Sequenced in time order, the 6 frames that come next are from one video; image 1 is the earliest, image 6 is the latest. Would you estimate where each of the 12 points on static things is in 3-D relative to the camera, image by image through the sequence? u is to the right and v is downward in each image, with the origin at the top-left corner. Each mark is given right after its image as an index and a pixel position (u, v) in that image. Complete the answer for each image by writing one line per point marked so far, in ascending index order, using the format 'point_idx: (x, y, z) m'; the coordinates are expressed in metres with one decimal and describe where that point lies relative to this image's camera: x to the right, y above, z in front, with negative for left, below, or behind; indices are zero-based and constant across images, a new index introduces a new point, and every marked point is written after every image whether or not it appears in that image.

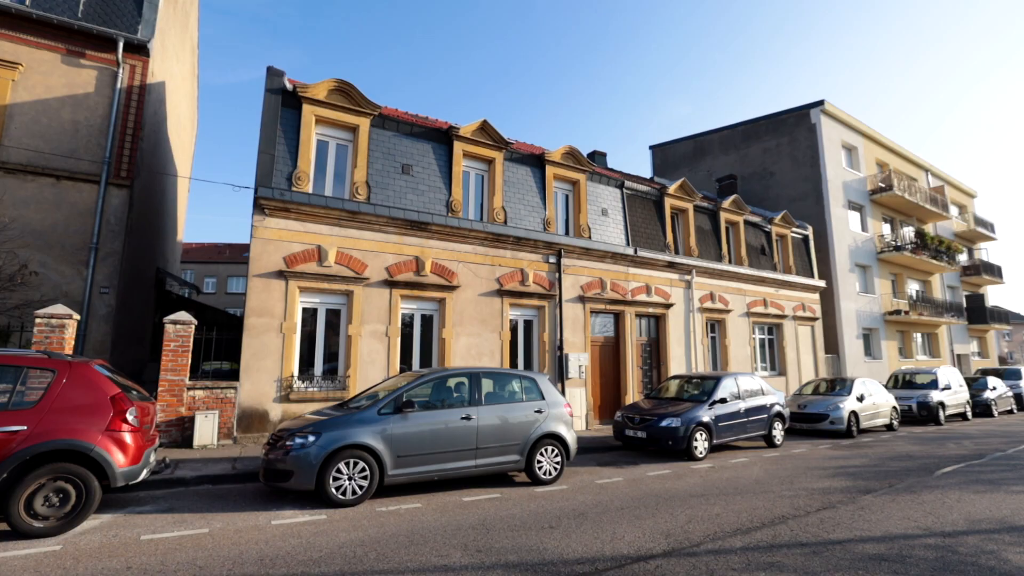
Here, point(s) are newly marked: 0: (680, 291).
0: (+5.7, -0.1, +15.5) m
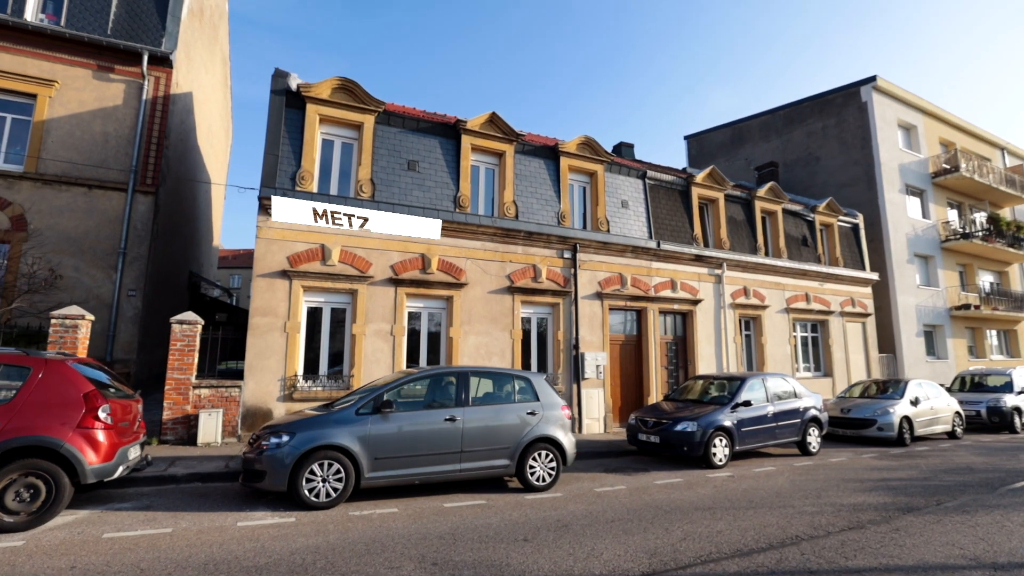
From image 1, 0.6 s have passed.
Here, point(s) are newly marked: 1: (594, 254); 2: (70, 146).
0: (+6.2, +0.1, +14.6) m
1: (+2.3, +0.9, +12.8) m
2: (-11.0, +3.5, +11.5) m
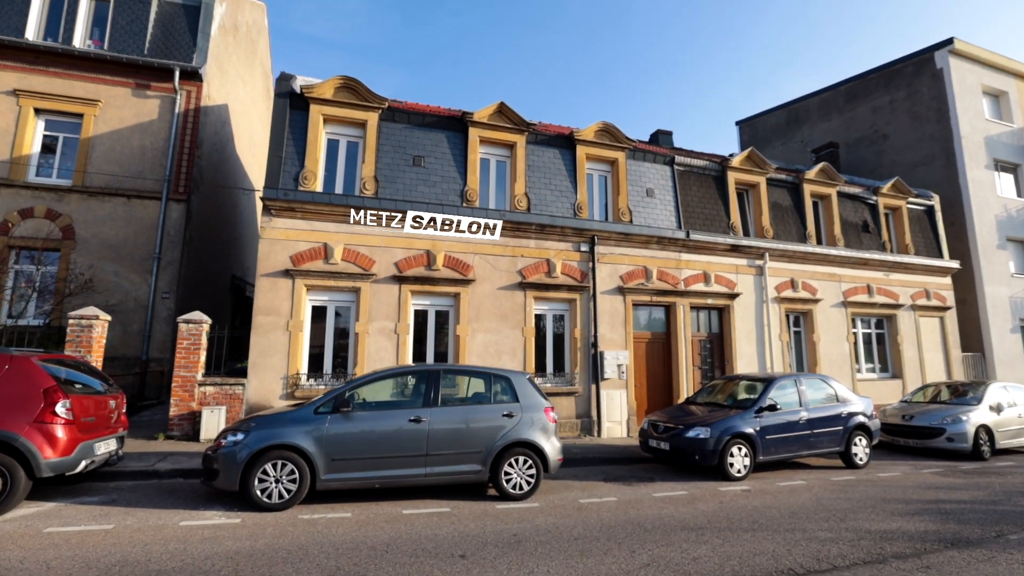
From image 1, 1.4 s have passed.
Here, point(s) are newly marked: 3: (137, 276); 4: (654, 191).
0: (+6.8, +0.3, +13.3) m
1: (+2.7, +1.1, +12.0) m
2: (-10.7, +3.4, +12.3) m
3: (-9.8, +0.3, +12.1) m
4: (+3.9, +2.7, +12.8) m
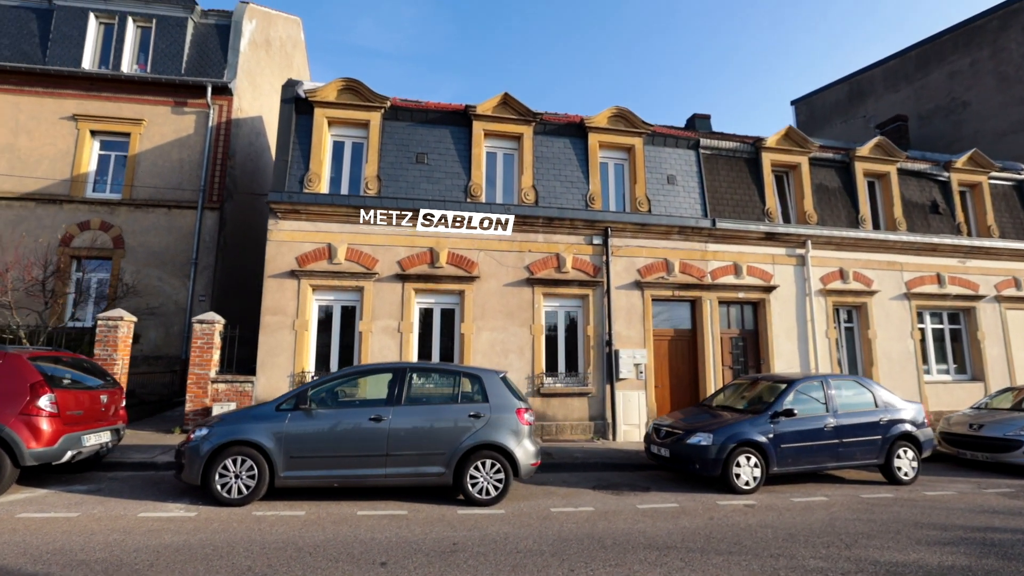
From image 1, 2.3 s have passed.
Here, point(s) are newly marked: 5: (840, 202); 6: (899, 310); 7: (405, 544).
0: (+7.2, +0.5, +12.0) m
1: (+2.9, +1.2, +11.3) m
2: (-10.4, +3.3, +13.4) m
3: (-9.4, +0.2, +13.0) m
4: (+4.2, +2.9, +12.0) m
5: (+9.1, +2.4, +12.9) m
6: (+10.5, -0.6, +12.5) m
7: (-1.0, -2.5, +4.5) m
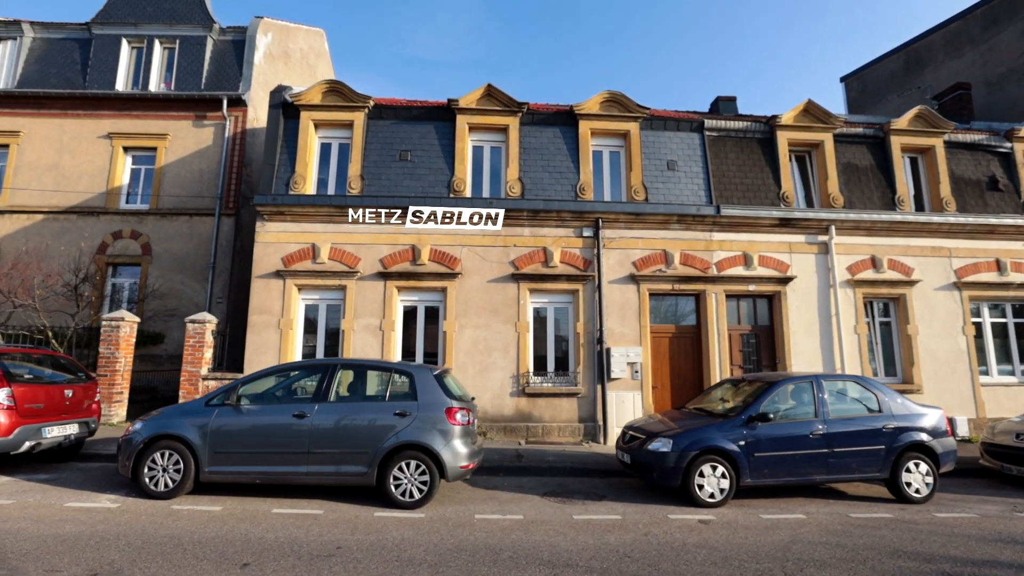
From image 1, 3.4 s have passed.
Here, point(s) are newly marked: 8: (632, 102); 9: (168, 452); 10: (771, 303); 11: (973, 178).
0: (+7.0, +0.7, +10.8) m
1: (+2.6, +1.3, +10.6) m
2: (-10.4, +3.2, +14.3) m
3: (-9.4, +0.1, +13.8) m
4: (+4.0, +3.0, +11.1) m
5: (+8.9, +2.6, +11.4) m
6: (+10.2, -0.3, +10.8) m
7: (-2.1, -2.4, +4.3) m
8: (+2.9, +4.5, +11.0) m
9: (-4.1, -2.0, +5.6) m
10: (+6.1, -0.4, +10.9) m
11: (+11.7, +2.8, +11.6) m
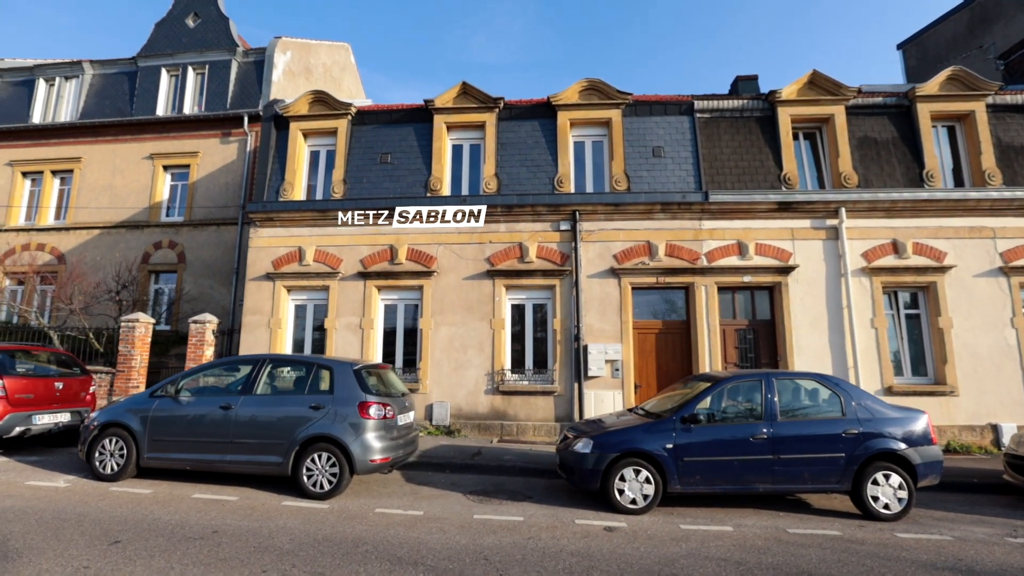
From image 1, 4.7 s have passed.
0: (+6.4, +0.9, +9.8) m
1: (+2.1, +1.5, +10.2) m
2: (-10.3, +3.1, +15.6) m
3: (-9.4, 0.0, +15.0) m
4: (+3.4, +3.2, +10.5) m
5: (+8.4, +2.9, +10.1) m
6: (+9.7, -0.1, +9.3) m
7: (-3.4, -2.4, +4.6) m
8: (+2.3, +4.6, +10.5) m
9: (-5.2, -2.0, +6.1) m
10: (+5.6, -0.2, +9.9) m
11: (+11.1, +3.1, +9.9) m
